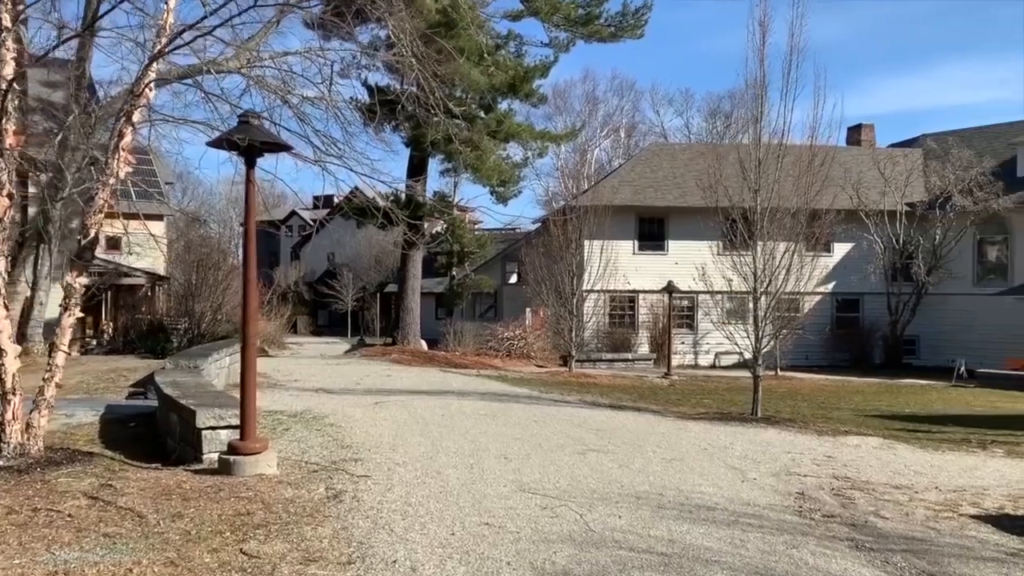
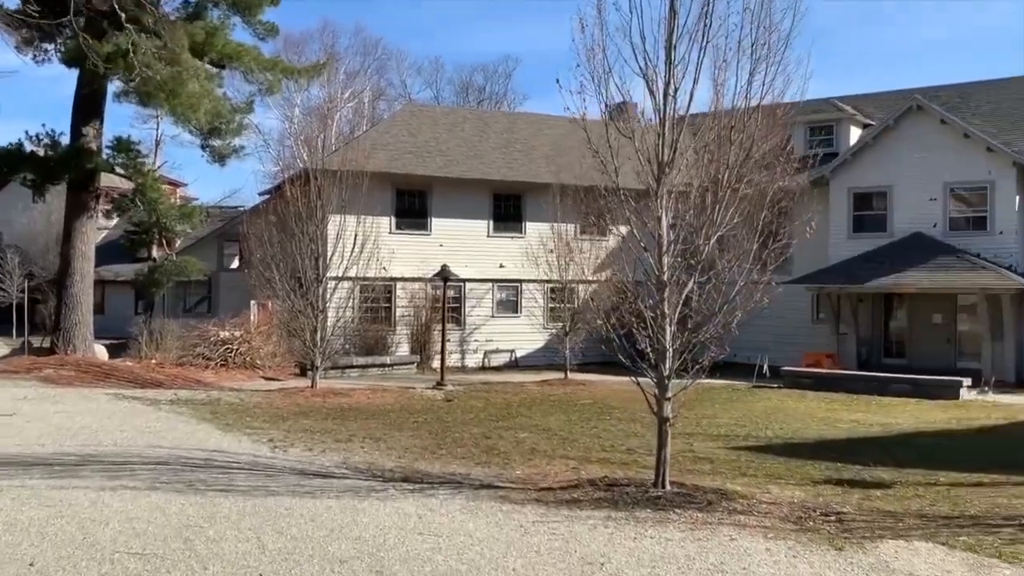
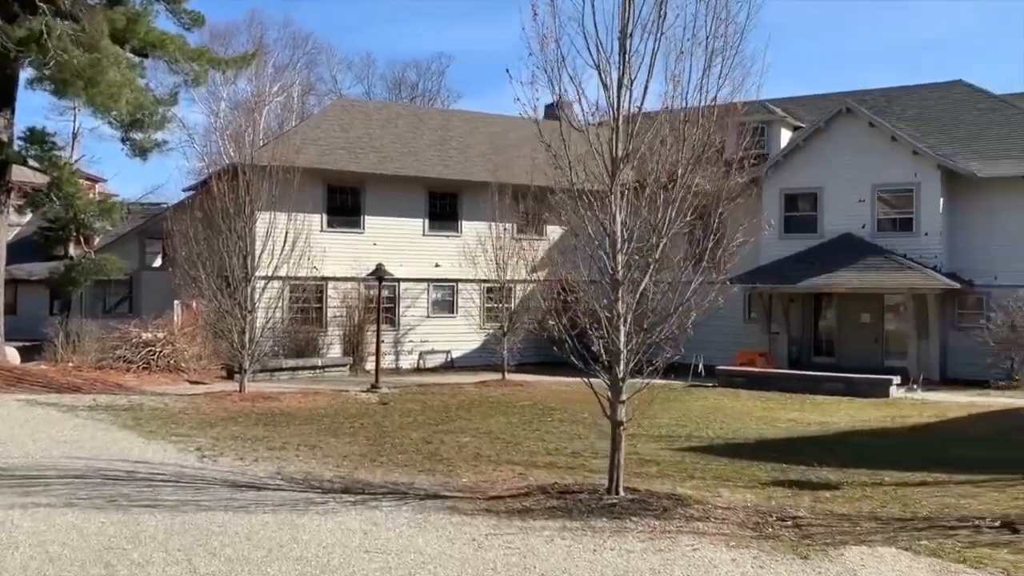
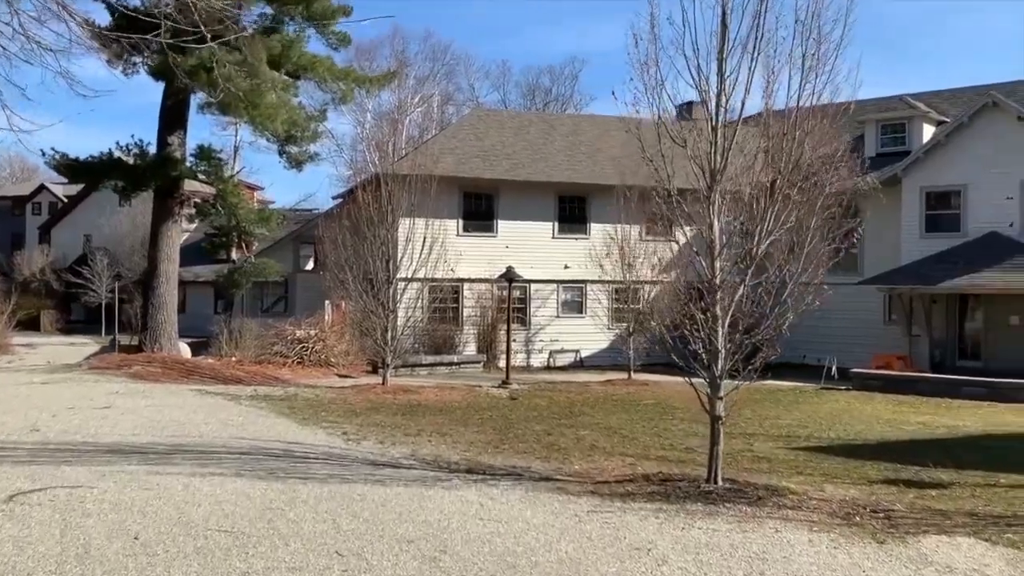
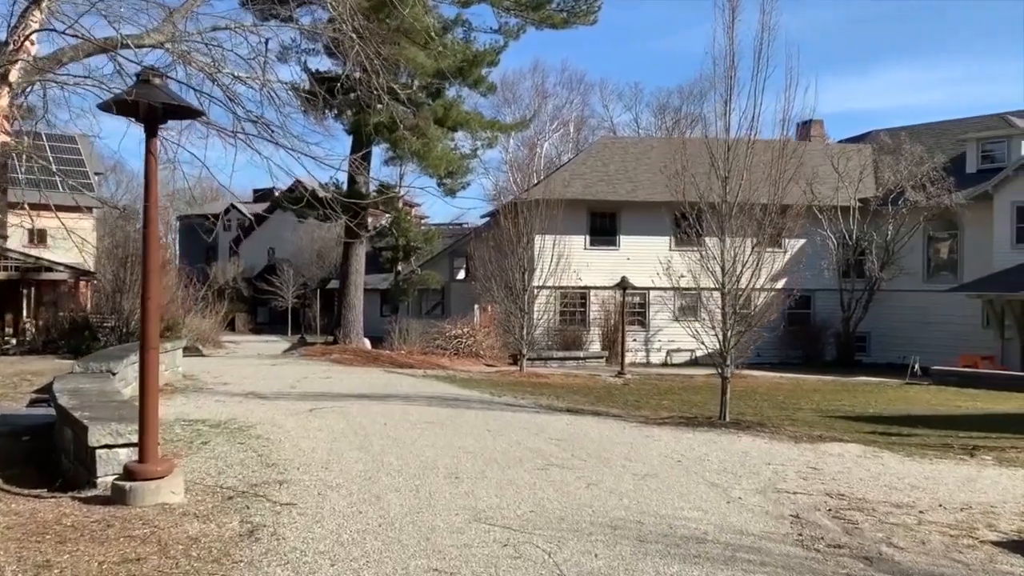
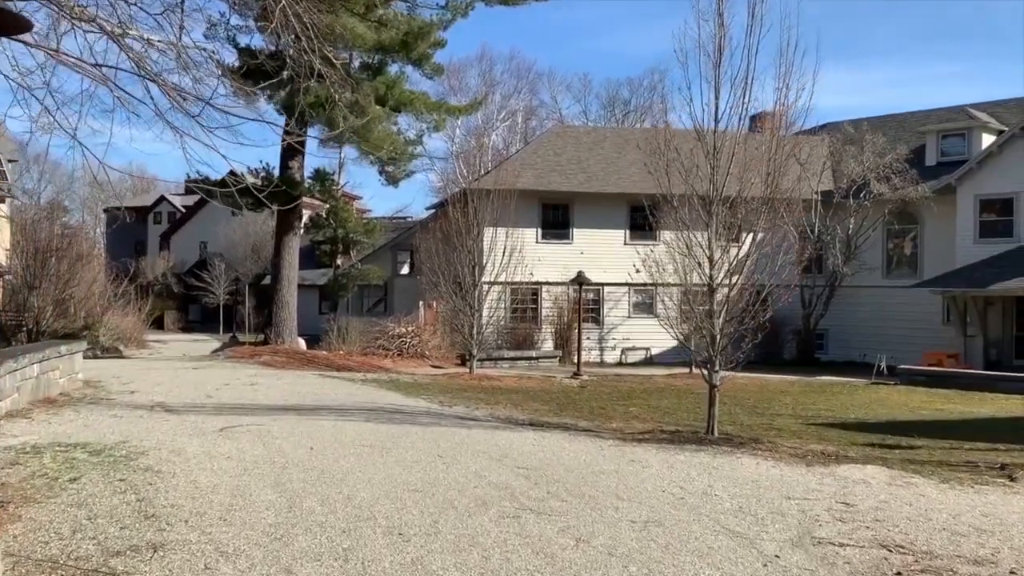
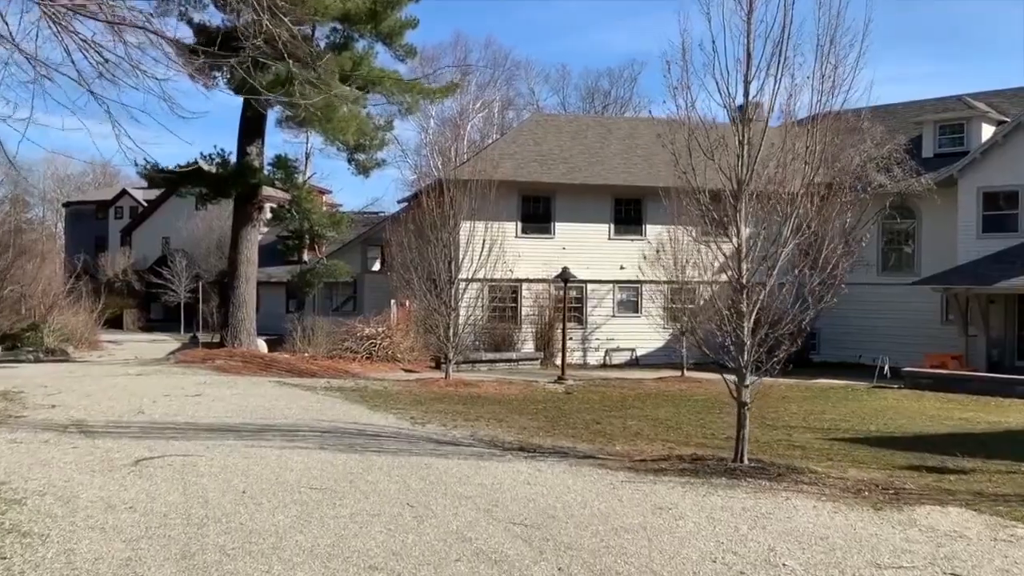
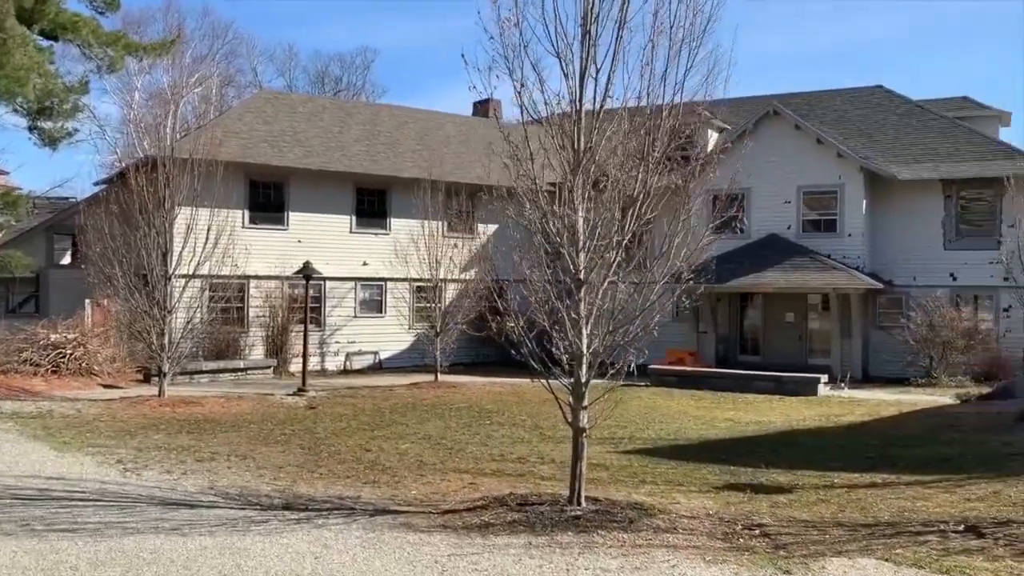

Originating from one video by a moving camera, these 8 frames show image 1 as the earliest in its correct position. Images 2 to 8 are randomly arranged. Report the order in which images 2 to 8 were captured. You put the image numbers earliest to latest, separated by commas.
5, 6, 7, 4, 2, 3, 8
